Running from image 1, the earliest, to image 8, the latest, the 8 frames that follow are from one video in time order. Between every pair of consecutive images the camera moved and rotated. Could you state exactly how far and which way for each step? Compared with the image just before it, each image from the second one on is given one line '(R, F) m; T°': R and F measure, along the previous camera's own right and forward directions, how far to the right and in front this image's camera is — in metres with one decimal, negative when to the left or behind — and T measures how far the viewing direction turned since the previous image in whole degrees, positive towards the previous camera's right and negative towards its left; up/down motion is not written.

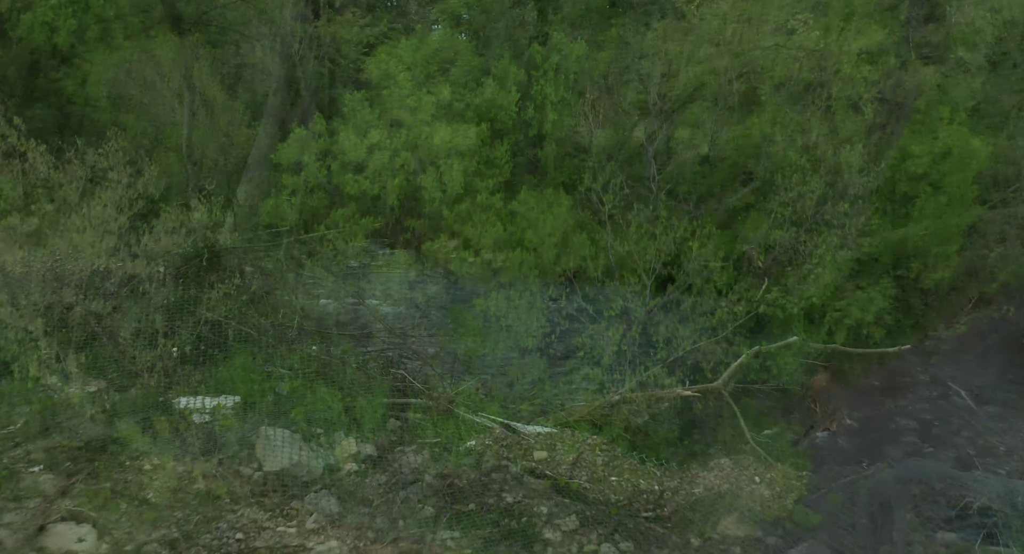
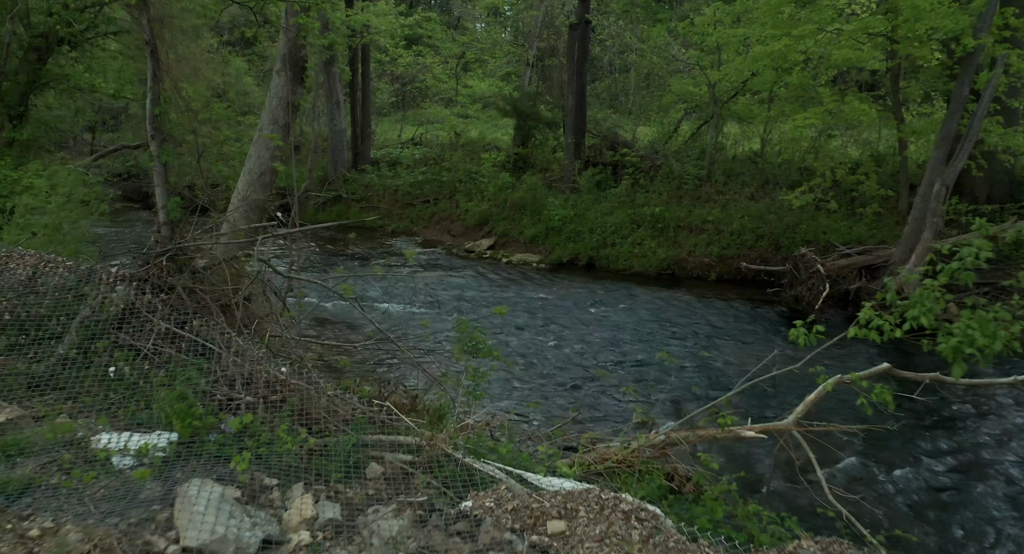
(+0.2, +1.2) m; -3°
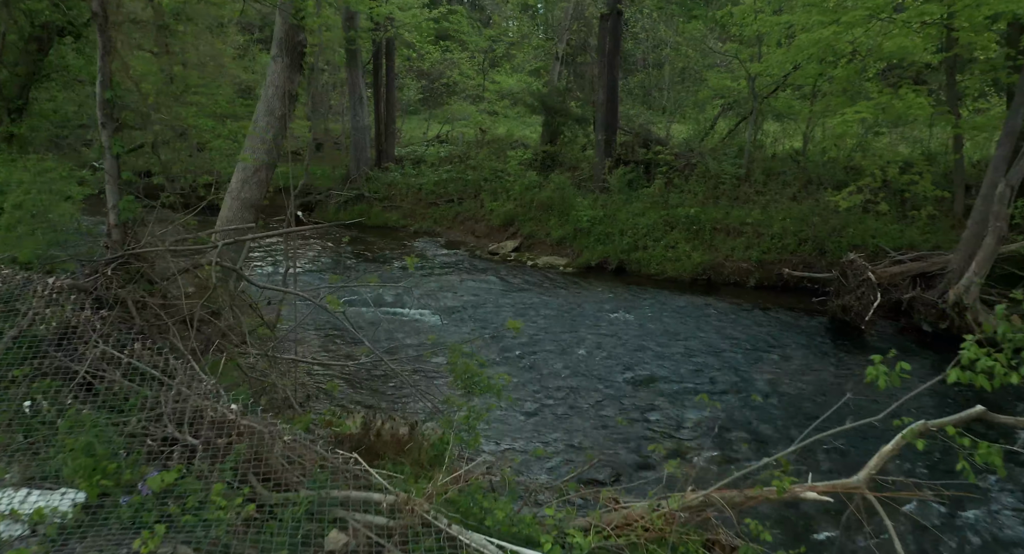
(+0.1, +0.9) m; -2°
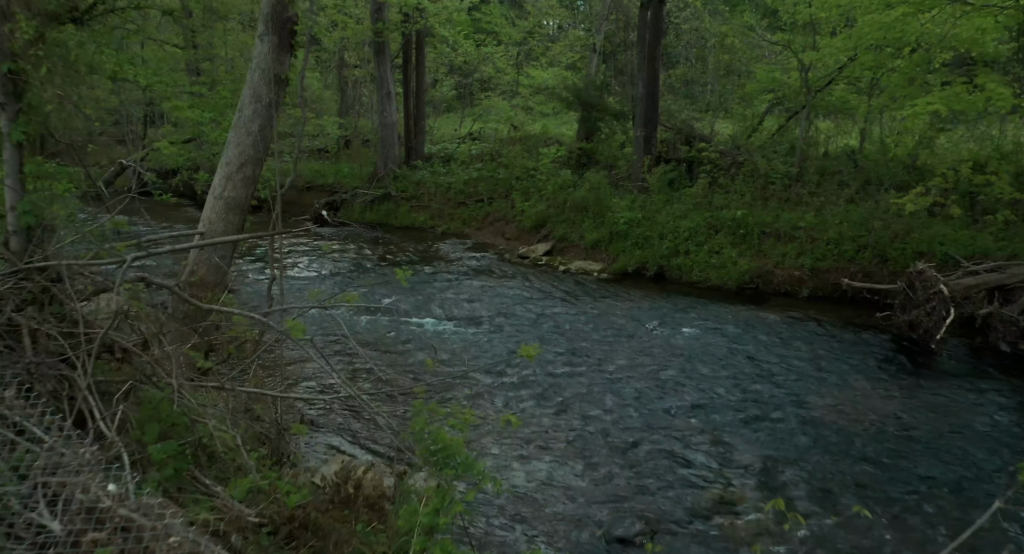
(+0.2, +1.1) m; -3°
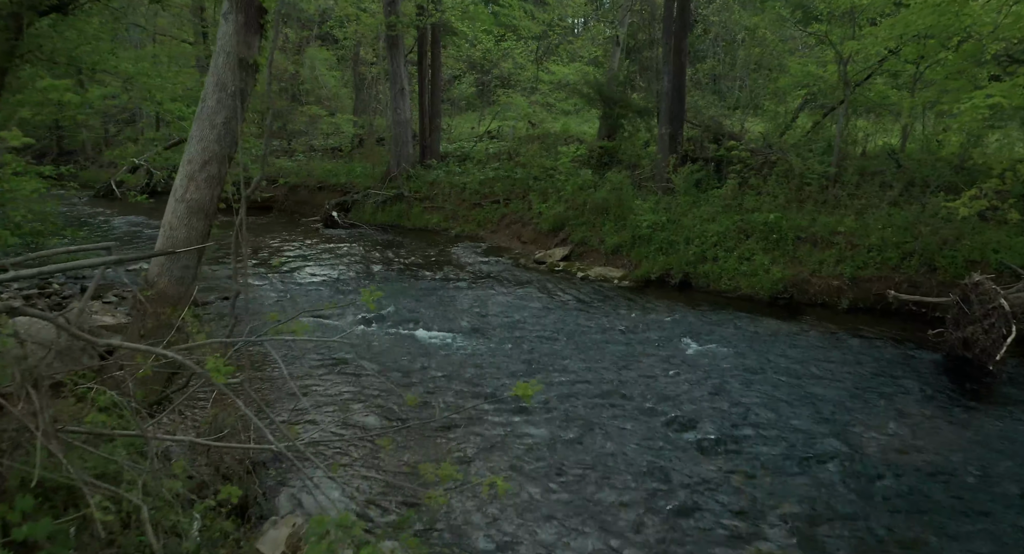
(+0.2, +1.0) m; -2°
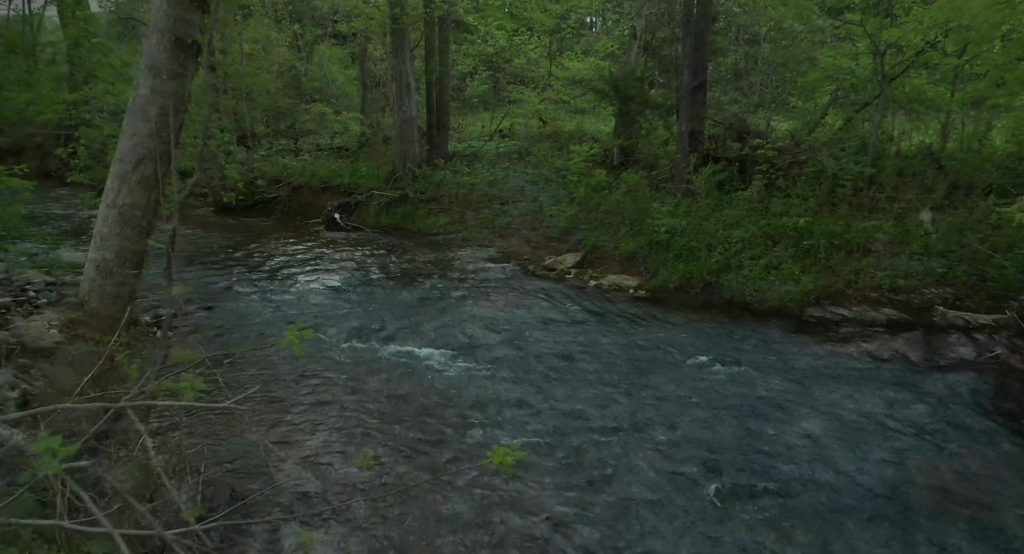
(+0.2, +1.0) m; -1°
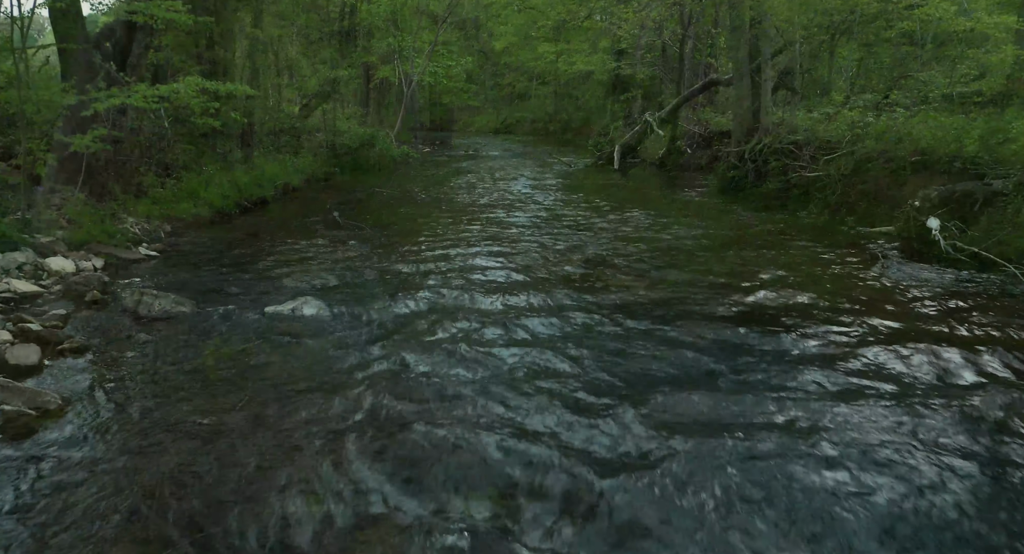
(0.0, +0.4) m; 0°
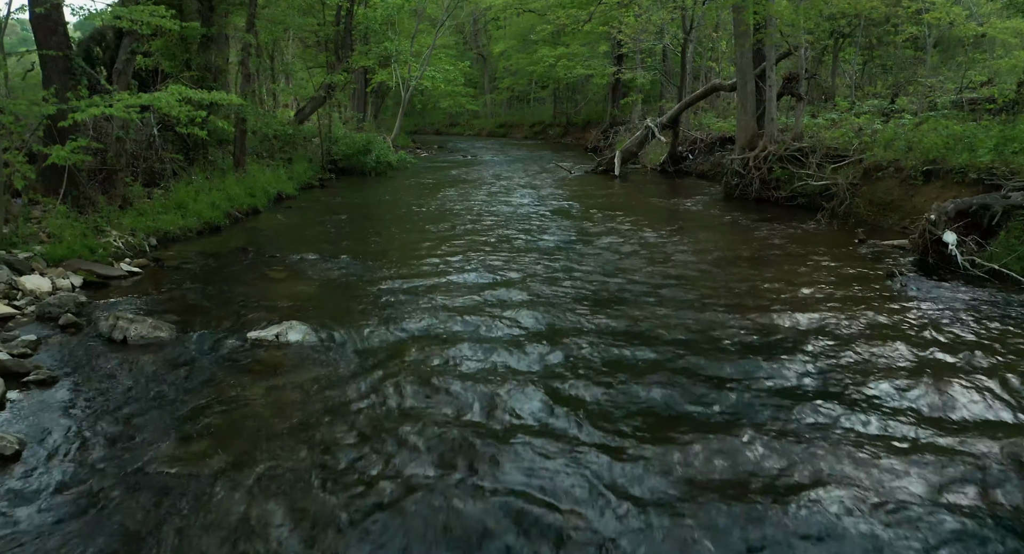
(0.0, +0.5) m; 0°
